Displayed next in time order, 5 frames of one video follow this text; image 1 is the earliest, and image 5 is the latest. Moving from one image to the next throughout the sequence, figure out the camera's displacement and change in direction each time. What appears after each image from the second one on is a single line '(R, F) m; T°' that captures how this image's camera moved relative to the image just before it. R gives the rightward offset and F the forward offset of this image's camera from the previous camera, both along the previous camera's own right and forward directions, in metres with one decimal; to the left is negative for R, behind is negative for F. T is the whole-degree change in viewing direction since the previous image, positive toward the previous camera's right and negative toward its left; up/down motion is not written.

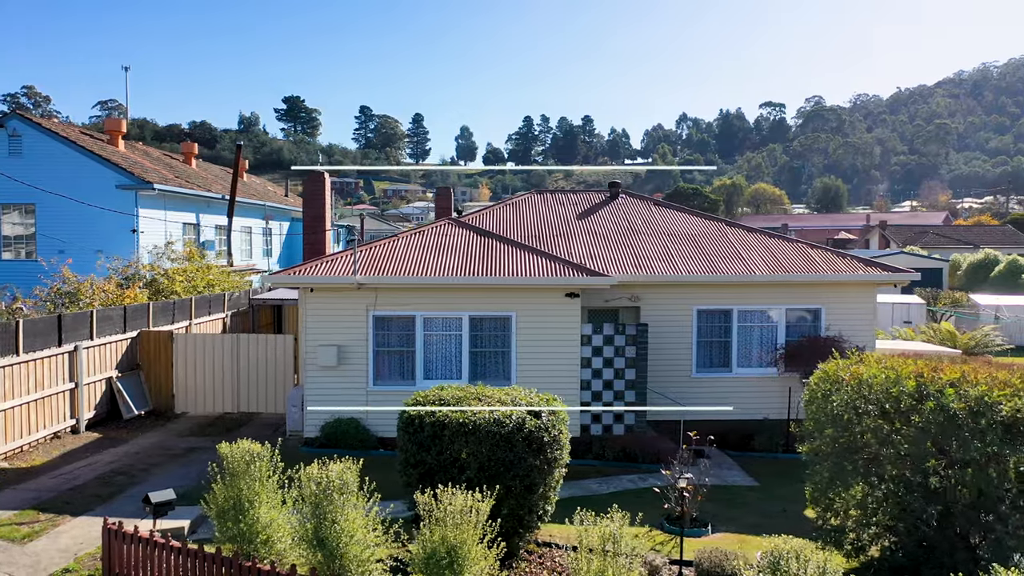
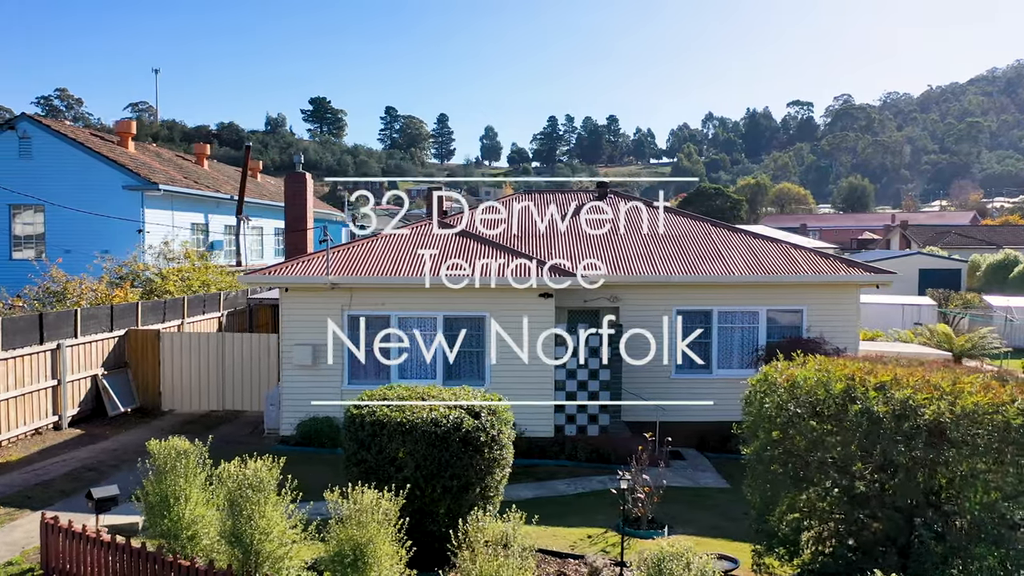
(+0.8, 0.0) m; -2°
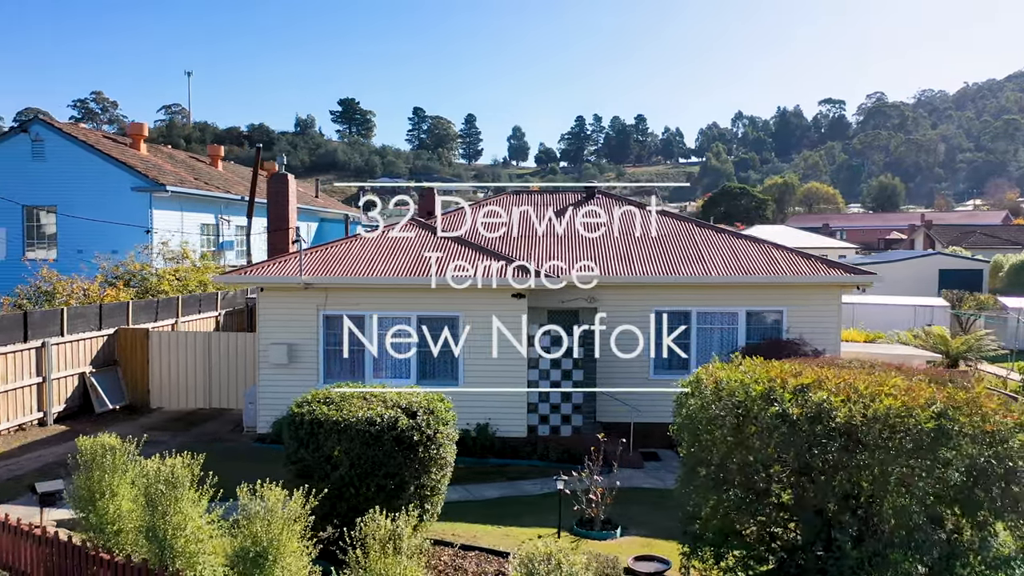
(+0.8, 0.0) m; -2°
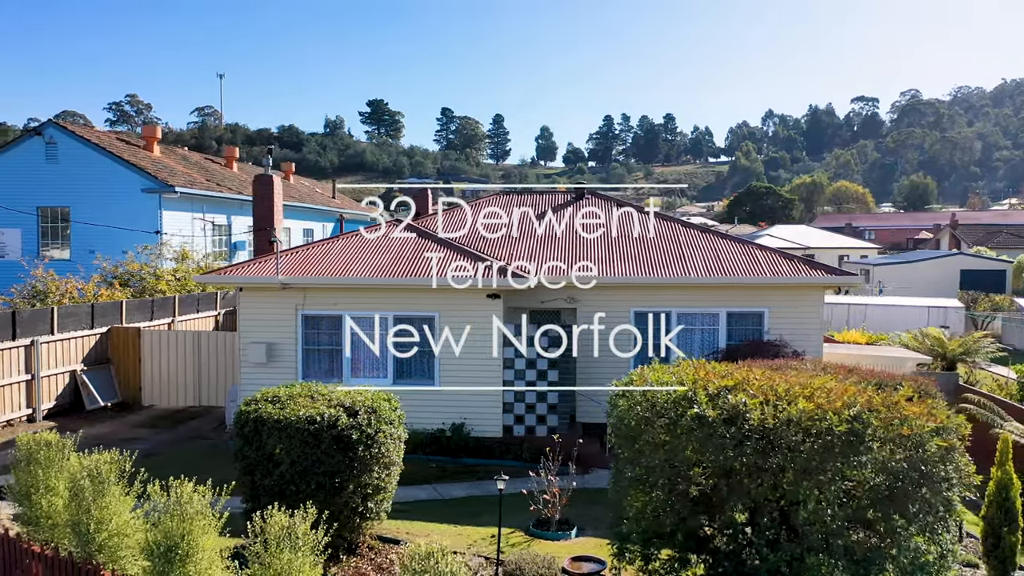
(+0.8, 0.0) m; -2°
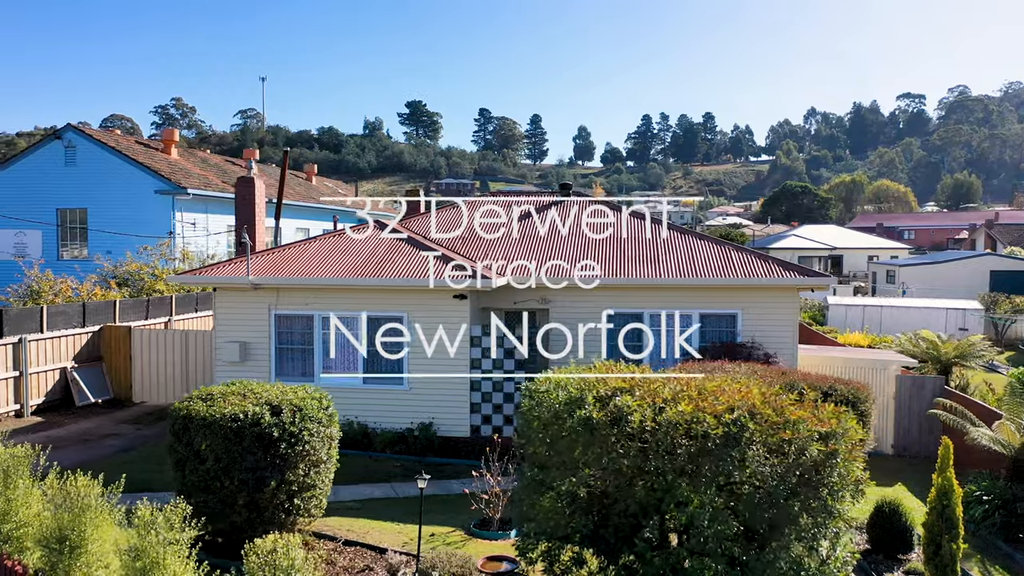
(+1.1, 0.0) m; -3°
